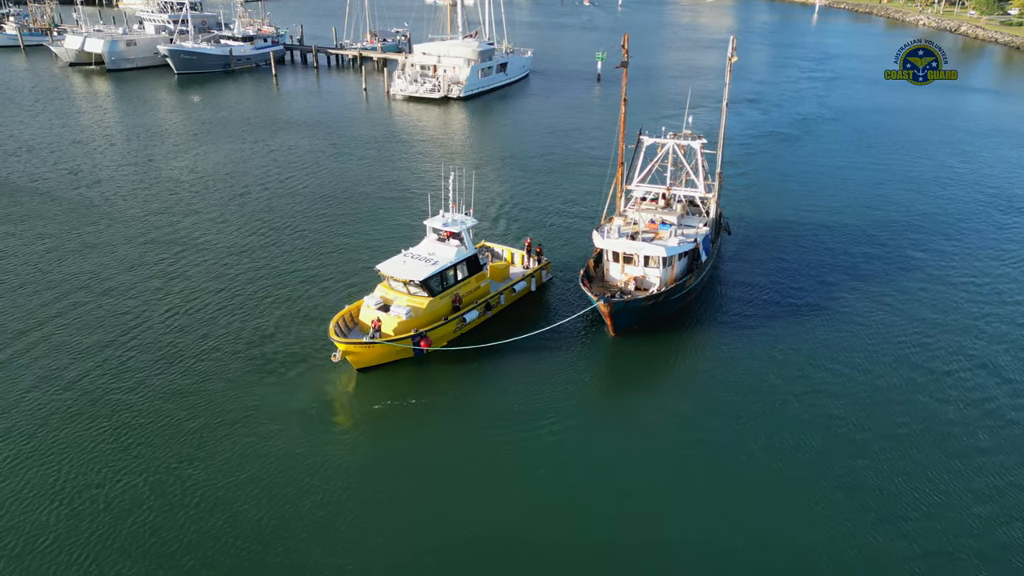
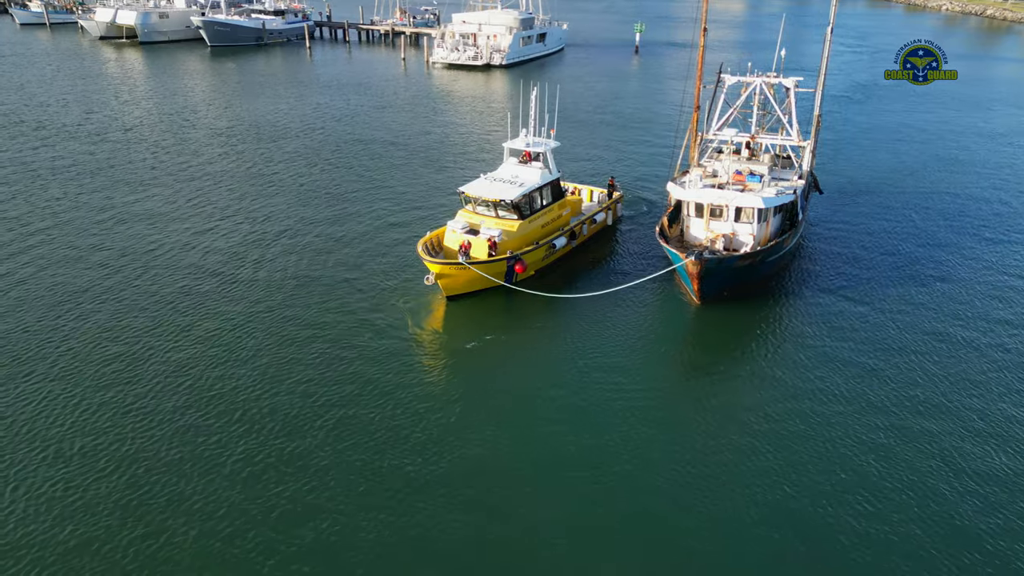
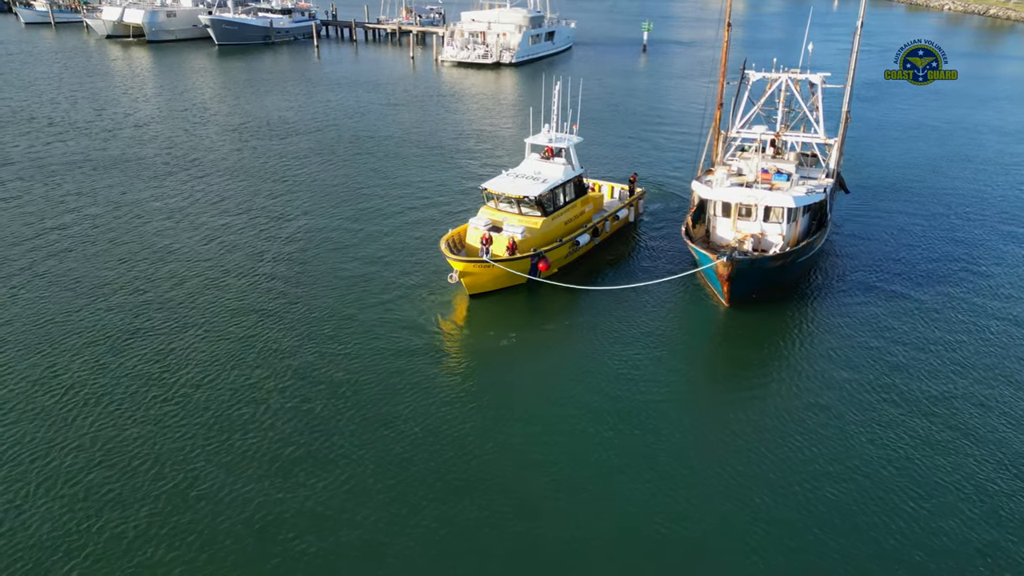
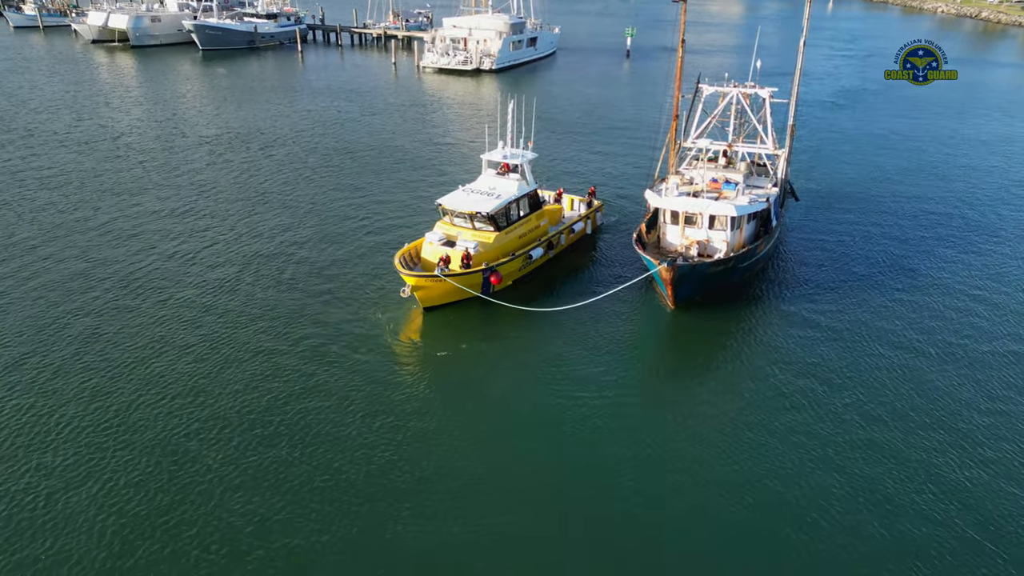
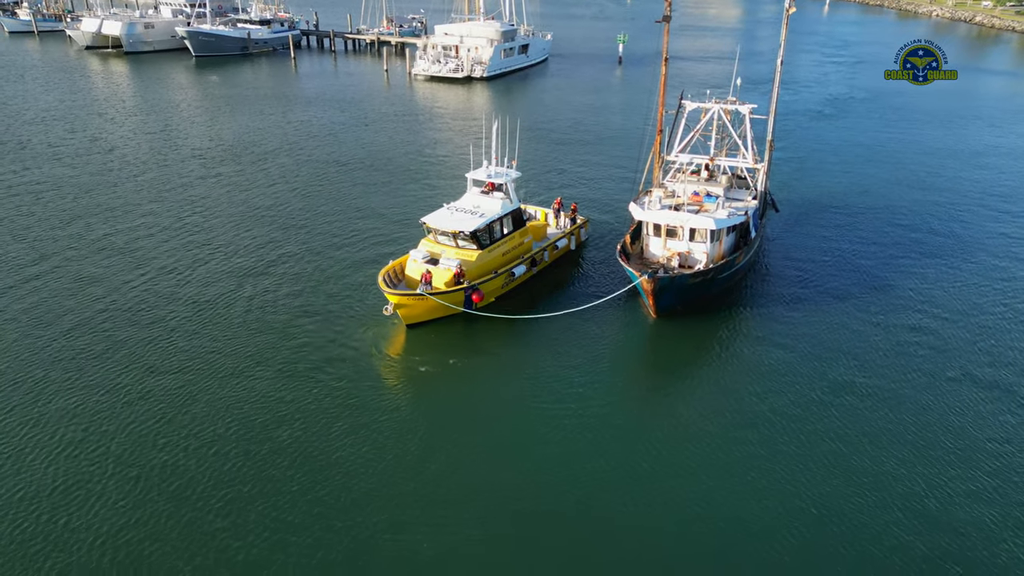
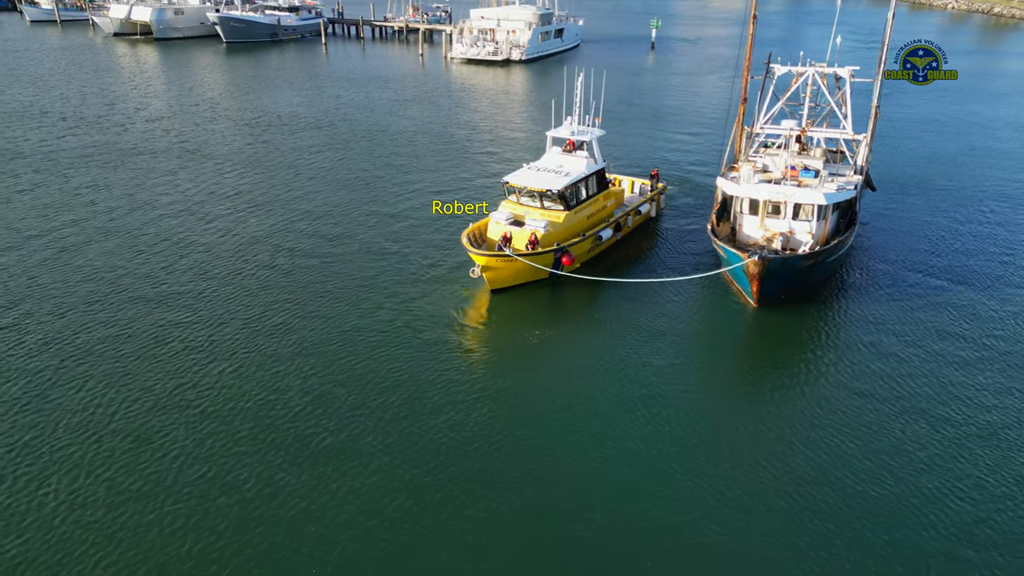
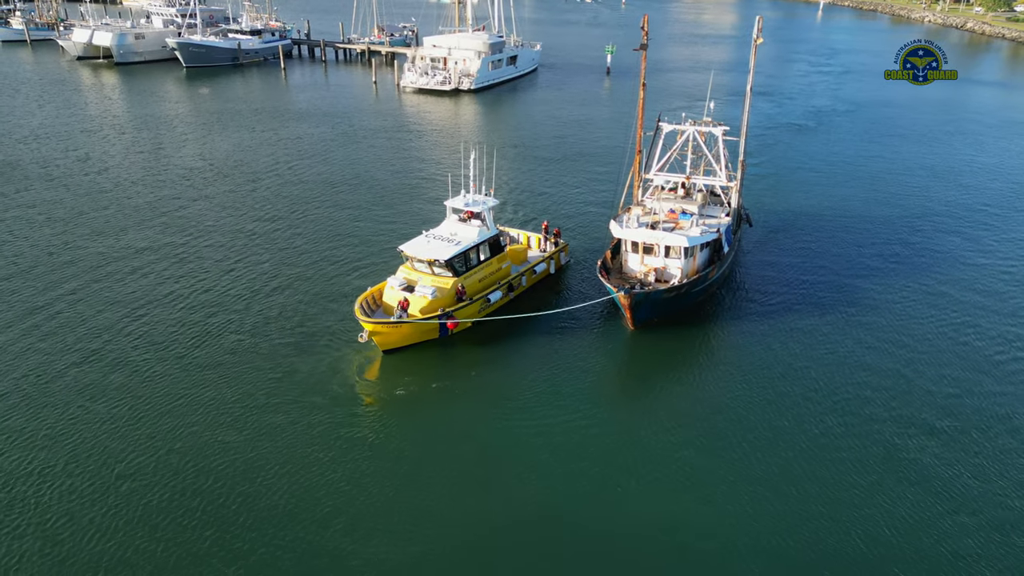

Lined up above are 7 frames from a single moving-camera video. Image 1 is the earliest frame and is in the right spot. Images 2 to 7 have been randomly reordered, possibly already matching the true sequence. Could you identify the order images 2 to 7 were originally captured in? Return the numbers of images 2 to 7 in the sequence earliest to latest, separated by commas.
7, 5, 4, 2, 3, 6
